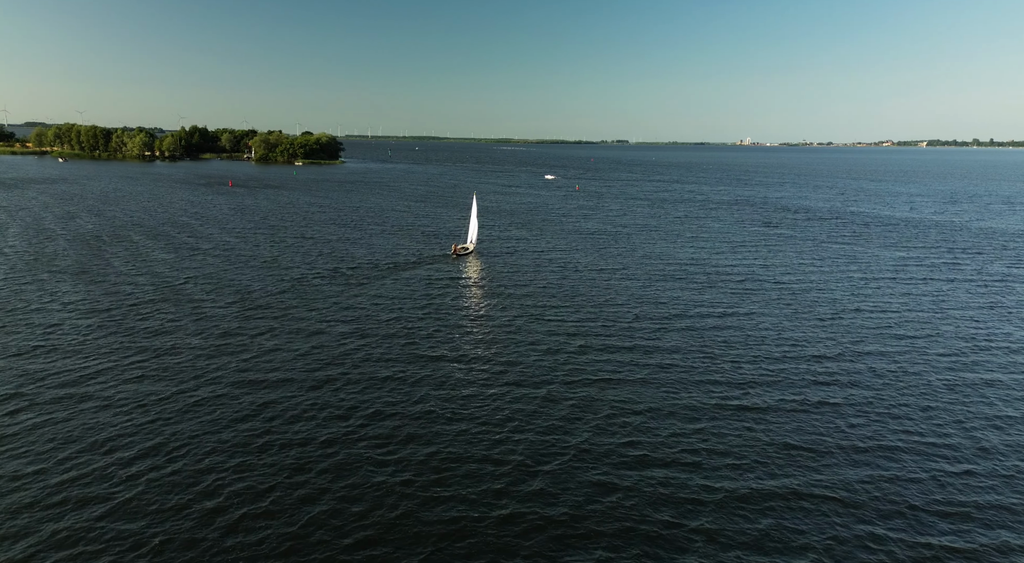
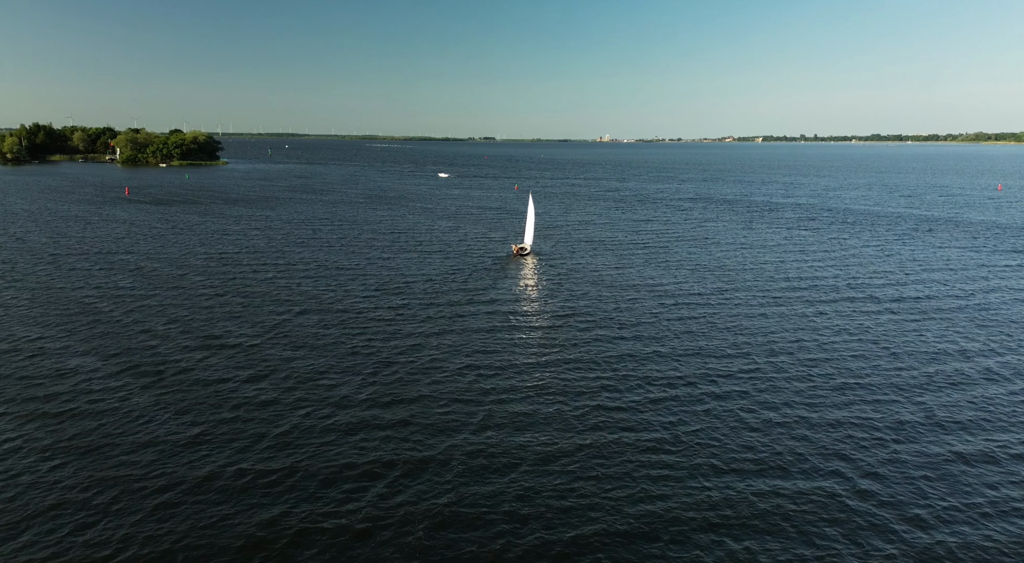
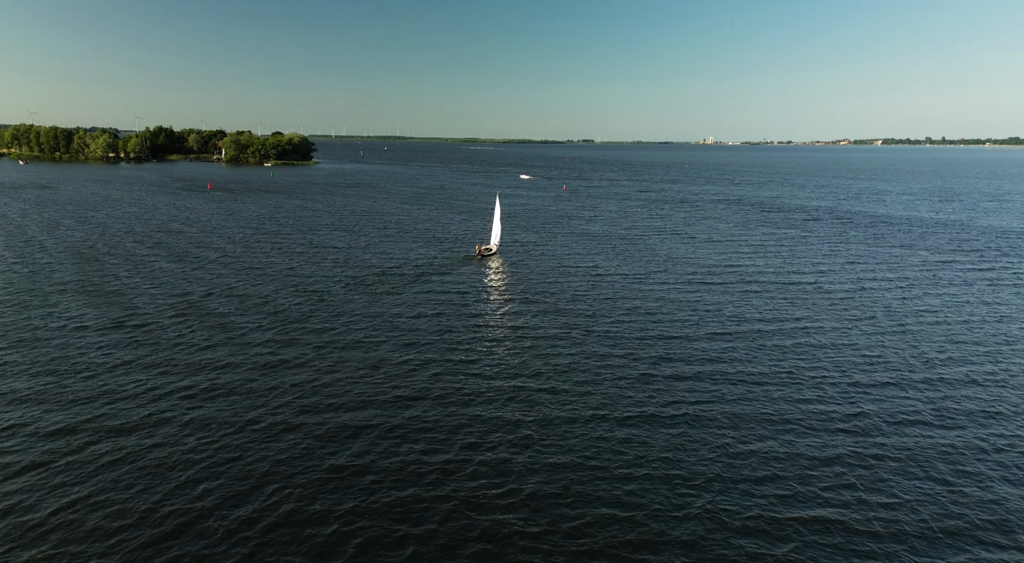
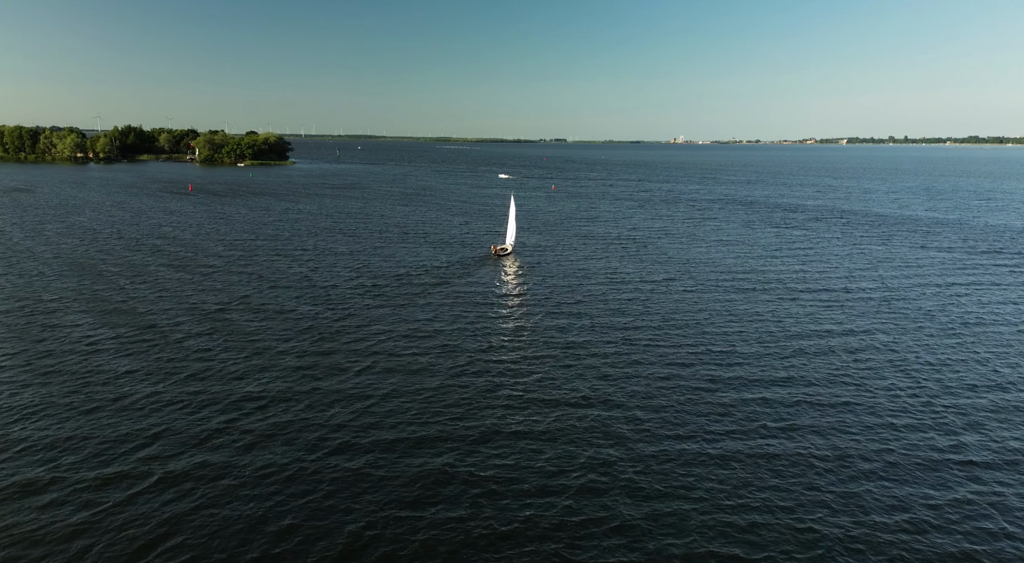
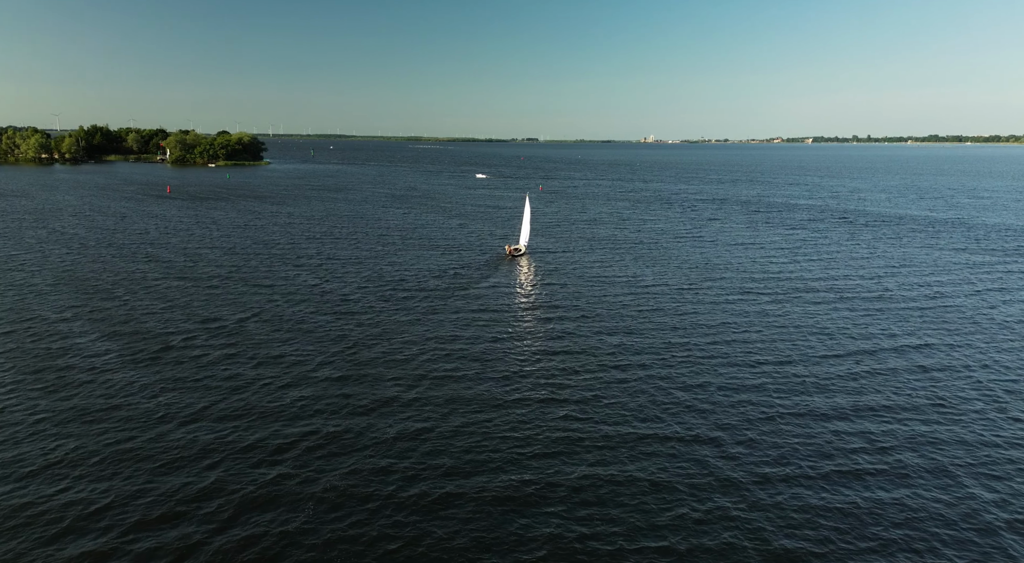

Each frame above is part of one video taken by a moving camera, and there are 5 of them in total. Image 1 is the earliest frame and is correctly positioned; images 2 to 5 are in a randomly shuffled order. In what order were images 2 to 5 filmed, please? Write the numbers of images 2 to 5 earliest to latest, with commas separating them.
3, 4, 5, 2
